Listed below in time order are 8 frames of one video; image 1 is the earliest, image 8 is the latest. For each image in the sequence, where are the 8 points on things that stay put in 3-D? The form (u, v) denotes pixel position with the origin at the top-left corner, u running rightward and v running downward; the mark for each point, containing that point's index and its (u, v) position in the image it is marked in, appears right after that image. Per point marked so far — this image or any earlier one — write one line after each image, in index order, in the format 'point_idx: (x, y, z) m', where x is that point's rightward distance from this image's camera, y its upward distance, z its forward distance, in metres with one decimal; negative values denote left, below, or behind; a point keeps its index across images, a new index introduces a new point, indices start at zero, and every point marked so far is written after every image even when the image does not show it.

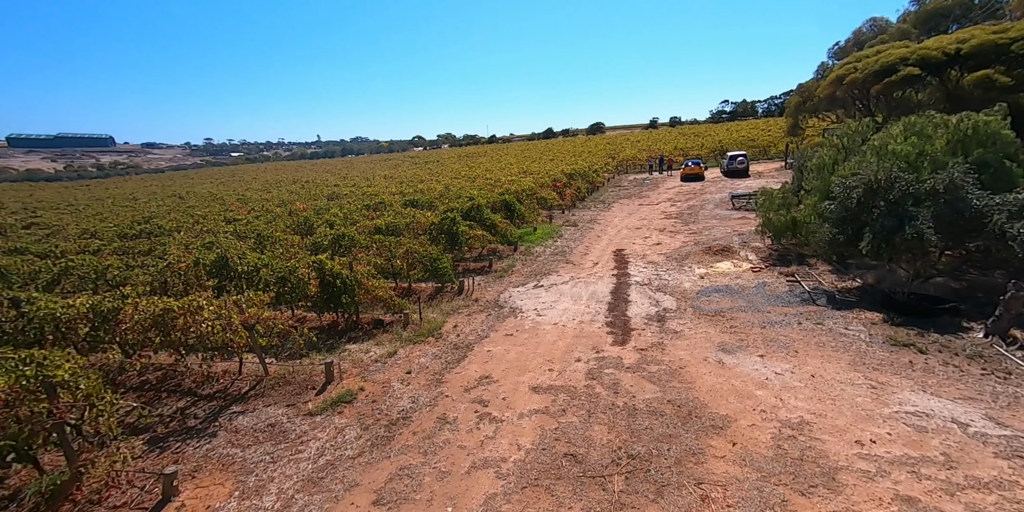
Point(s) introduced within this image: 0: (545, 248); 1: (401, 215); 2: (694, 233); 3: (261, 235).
0: (+1.2, +0.1, +16.5) m
1: (-3.7, +1.3, +15.8) m
2: (+6.7, +0.6, +17.4) m
3: (-6.3, +0.5, +11.6) m
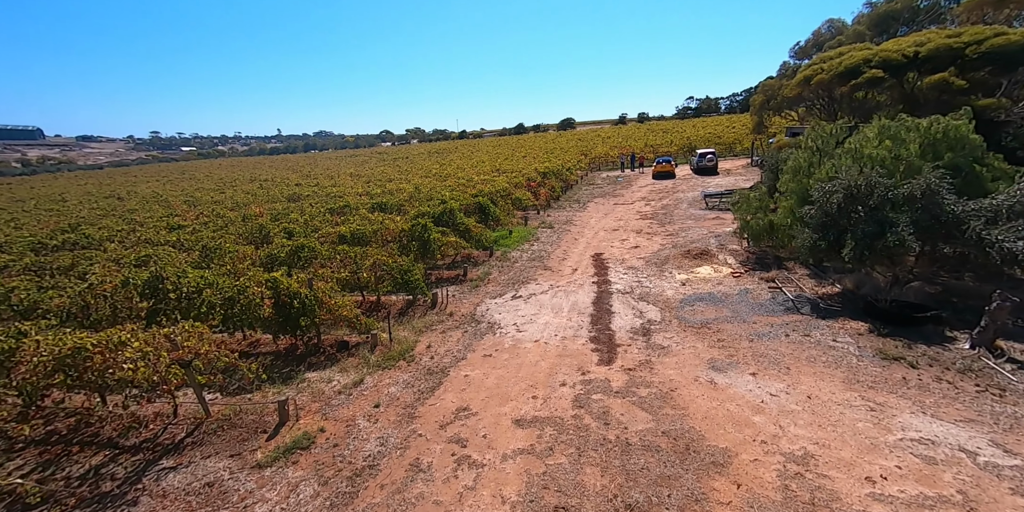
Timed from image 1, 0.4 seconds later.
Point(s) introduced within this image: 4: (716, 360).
0: (+0.3, -0.1, +16.0) m
1: (-4.6, +1.1, +15.0) m
2: (+5.8, +0.5, +17.2) m
3: (-6.9, +0.2, +10.6) m
4: (+3.4, -1.7, +7.7) m
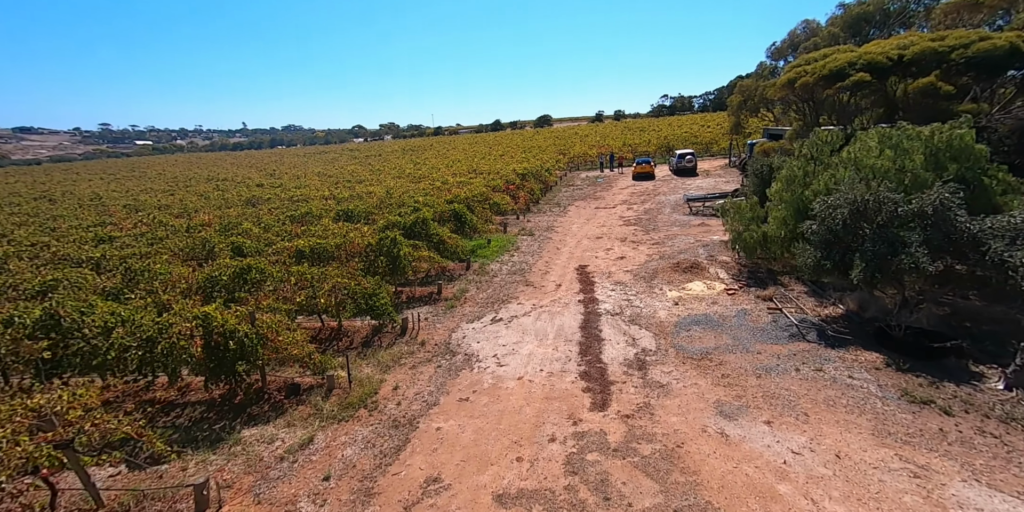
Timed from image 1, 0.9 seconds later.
0: (-0.4, -0.5, +14.9) m
1: (-5.2, +0.7, +13.6) m
2: (+5.0, +0.2, +16.3) m
3: (-7.3, -0.2, +9.1) m
4: (+3.1, -2.1, +6.8) m
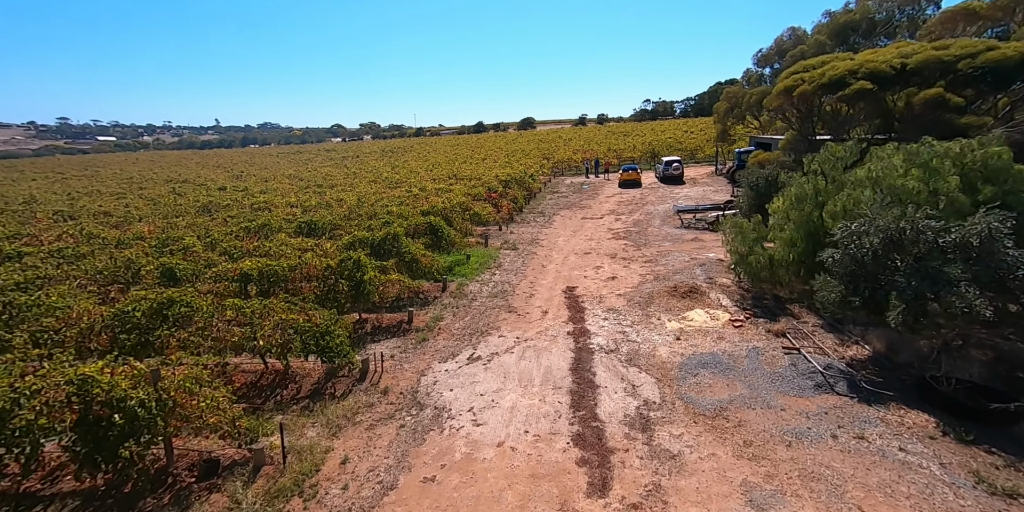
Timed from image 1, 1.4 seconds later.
0: (-0.9, -1.0, +13.5) m
1: (-5.7, +0.2, +12.0) m
2: (+4.4, -0.5, +15.1) m
3: (-7.6, -0.7, +7.4) m
4: (+2.8, -2.7, +5.5) m
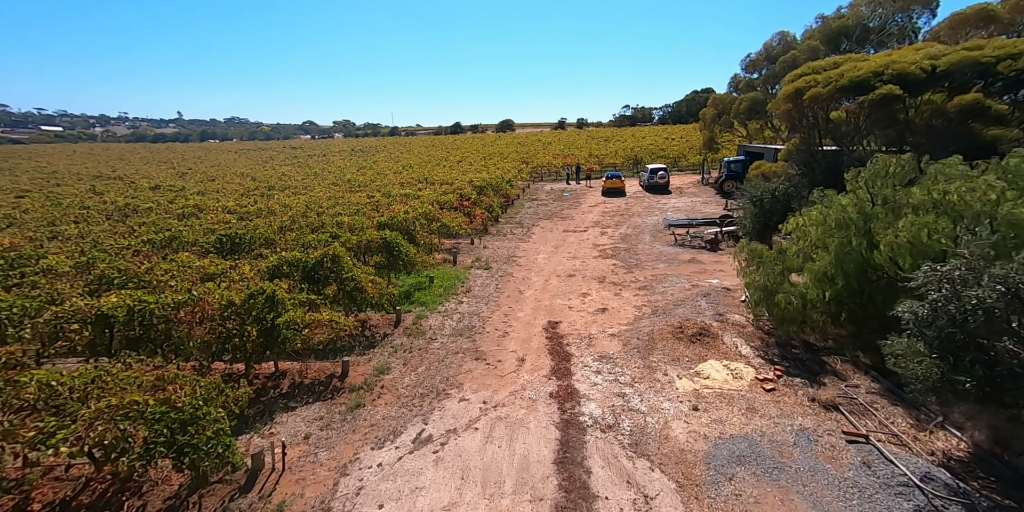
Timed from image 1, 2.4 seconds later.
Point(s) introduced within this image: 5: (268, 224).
0: (-1.7, -1.6, +10.9) m
1: (-6.4, -0.4, +9.2) m
2: (+3.6, -1.2, +12.8) m
3: (-8.1, -1.2, +4.5) m
4: (+2.4, -3.4, +3.1) m
5: (-7.9, +1.0, +15.0) m
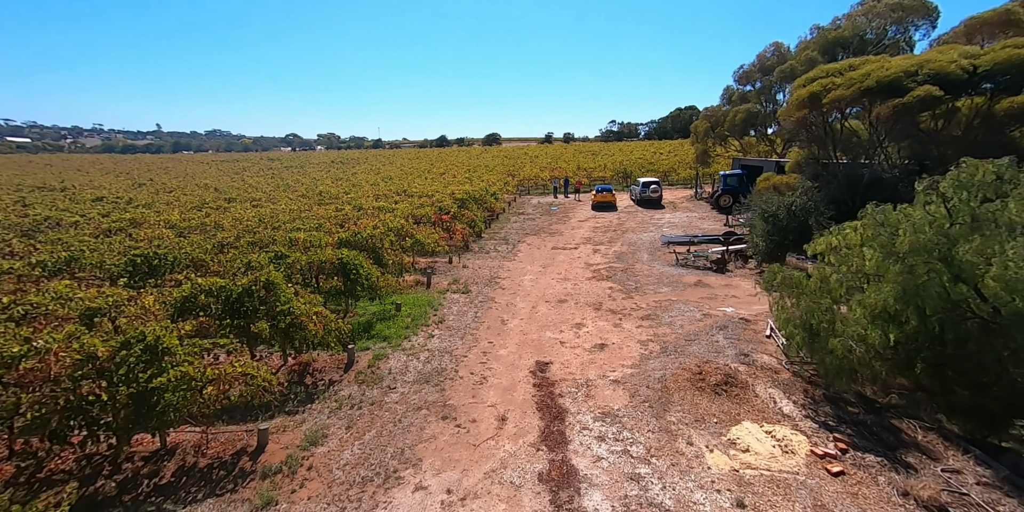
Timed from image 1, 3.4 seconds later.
0: (-2.1, -2.2, +8.7) m
1: (-6.7, -0.8, +6.9) m
2: (+3.2, -1.8, +10.7) m
3: (-8.3, -1.5, +2.1) m
4: (+2.3, -3.6, +1.0) m
5: (-8.4, +0.4, +12.7) m
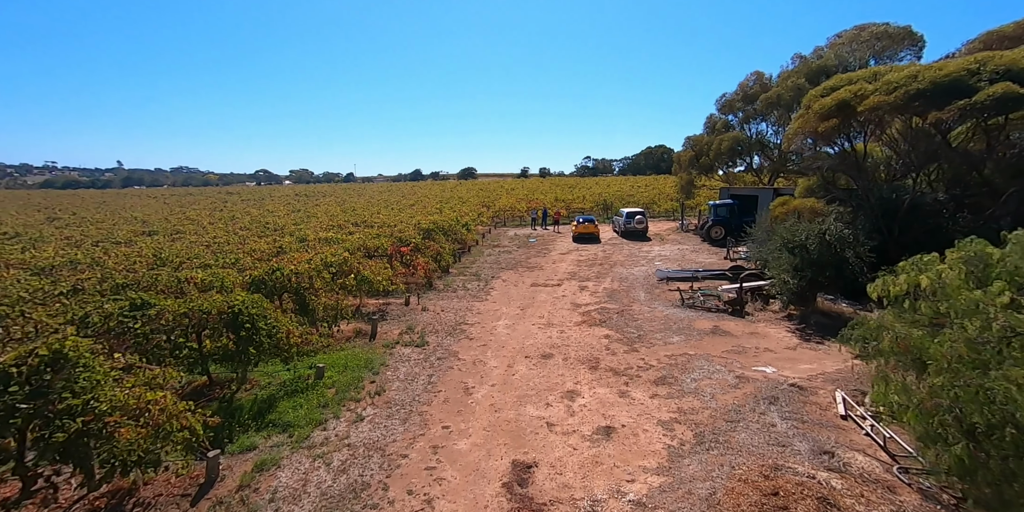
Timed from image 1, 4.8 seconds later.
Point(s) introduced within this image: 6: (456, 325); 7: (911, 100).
0: (-2.5, -2.7, +5.2) m
1: (-7.1, -1.3, +3.3) m
2: (+2.6, -2.5, +7.6) m
3: (-8.4, -1.6, -1.5) m
4: (+2.2, -3.7, -2.4) m
5: (-9.0, -0.4, +9.1) m
6: (-1.5, -1.8, +12.4) m
7: (+9.3, +3.6, +10.9) m
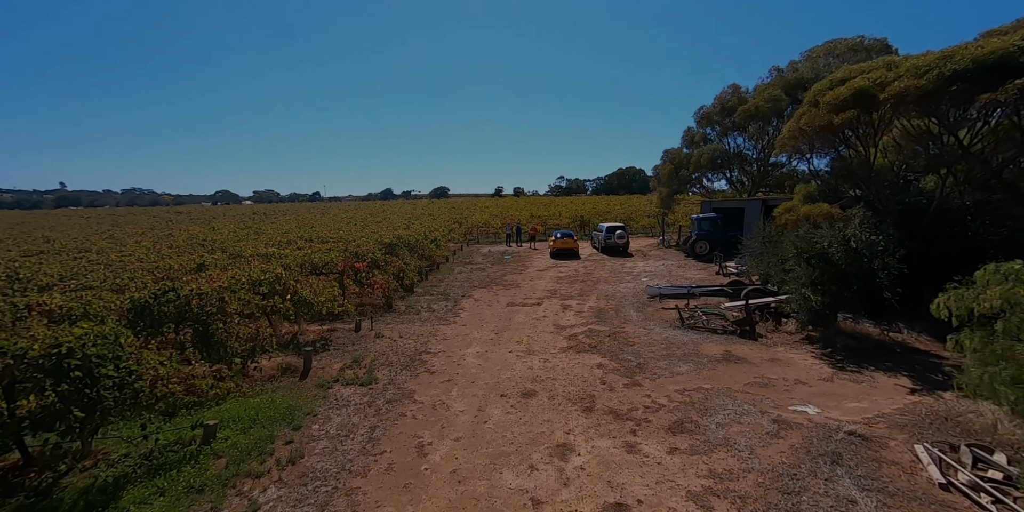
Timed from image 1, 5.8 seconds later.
0: (-2.7, -2.7, +2.8) m
1: (-7.2, -1.2, +0.7) m
2: (+2.3, -2.6, +5.4) m
3: (-8.2, -1.4, -4.2) m
4: (+2.4, -3.3, -4.6) m
5: (-9.5, -0.7, +6.4) m
6: (-2.1, -2.1, +10.0) m
7: (+8.7, +3.5, +9.4) m
